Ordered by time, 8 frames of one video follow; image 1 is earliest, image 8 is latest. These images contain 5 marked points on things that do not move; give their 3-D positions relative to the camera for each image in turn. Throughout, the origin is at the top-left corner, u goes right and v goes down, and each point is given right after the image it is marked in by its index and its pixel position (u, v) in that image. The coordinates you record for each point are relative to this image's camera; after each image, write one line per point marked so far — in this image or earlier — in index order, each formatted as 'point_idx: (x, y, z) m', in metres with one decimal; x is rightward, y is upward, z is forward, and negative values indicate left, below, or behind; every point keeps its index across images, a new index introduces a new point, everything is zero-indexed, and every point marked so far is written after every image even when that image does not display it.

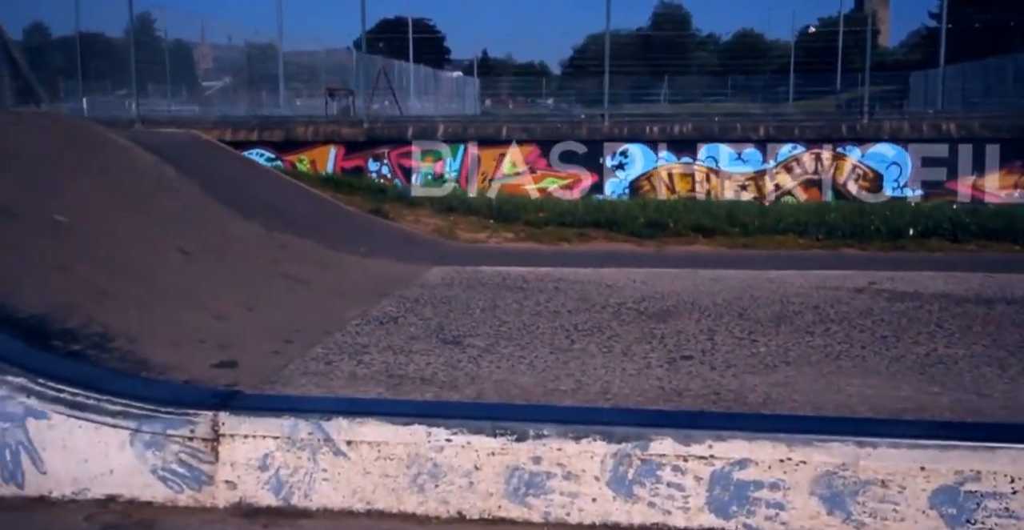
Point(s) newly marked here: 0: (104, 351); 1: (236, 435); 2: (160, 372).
0: (-2.2, -0.5, +4.7) m
1: (-1.3, -0.8, +4.2) m
2: (-1.8, -0.6, +4.6) m
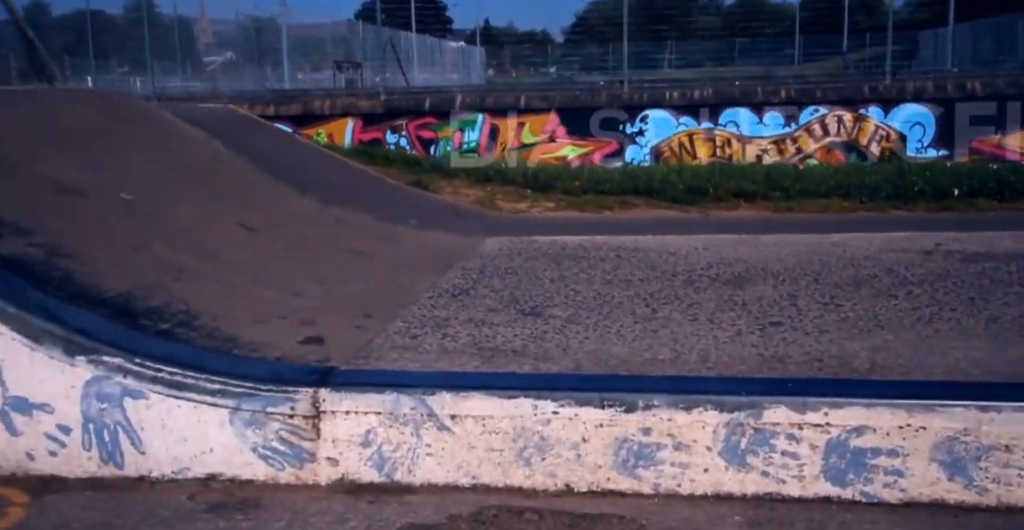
0: (-1.7, -0.3, +4.6) m
1: (-0.8, -0.7, +4.1) m
2: (-1.3, -0.4, +4.6) m
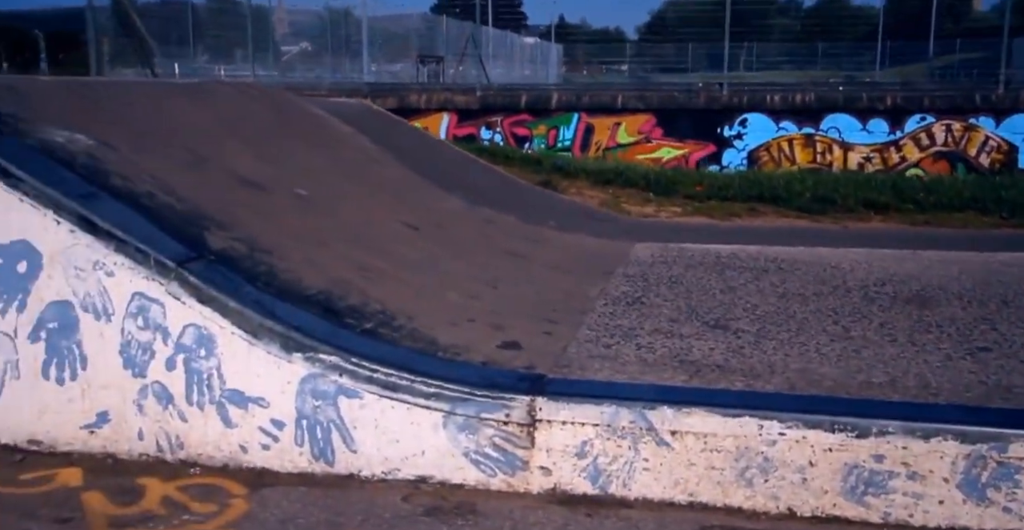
0: (-0.6, -0.3, +4.6) m
1: (+0.2, -0.7, +4.1) m
2: (-0.3, -0.4, +4.5) m
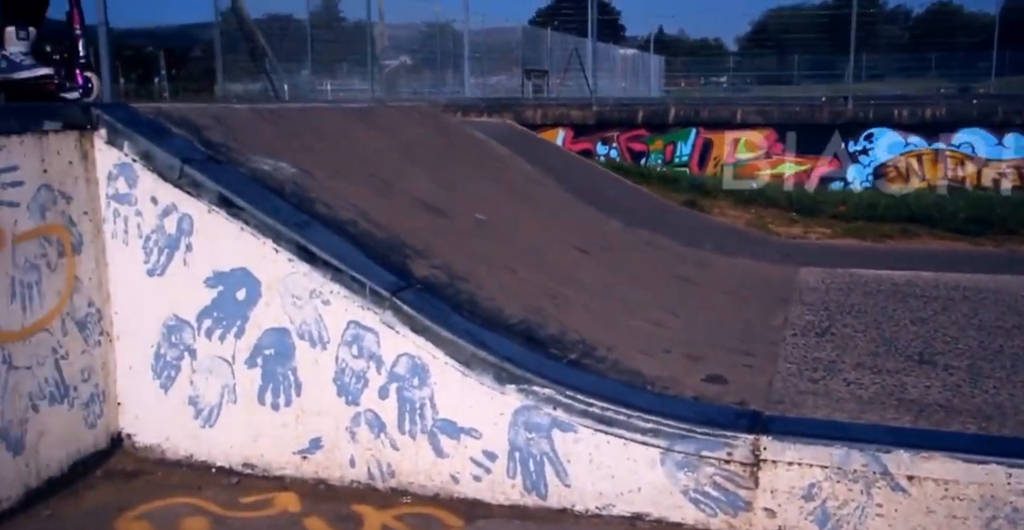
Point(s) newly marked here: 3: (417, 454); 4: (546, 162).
0: (+0.4, -0.5, +4.6) m
1: (+1.2, -0.9, +3.9) m
2: (+0.7, -0.6, +4.4) m
3: (-0.5, -0.9, +4.3) m
4: (+0.3, +1.0, +8.5) m
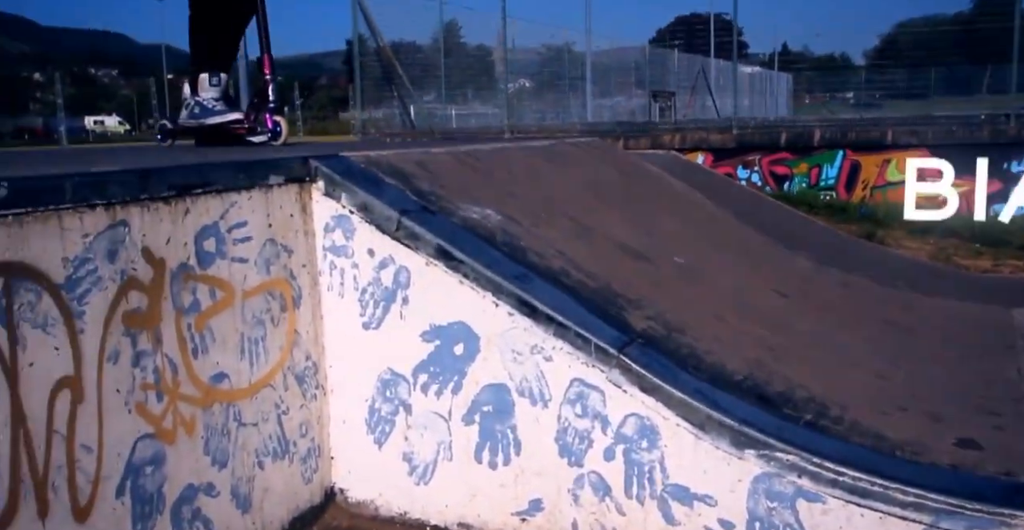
0: (+1.5, -0.7, +4.2) m
1: (+2.2, -1.1, +3.5) m
2: (+1.8, -0.9, +4.1) m
3: (+0.6, -1.2, +4.1) m
4: (+1.9, +0.6, +8.2) m
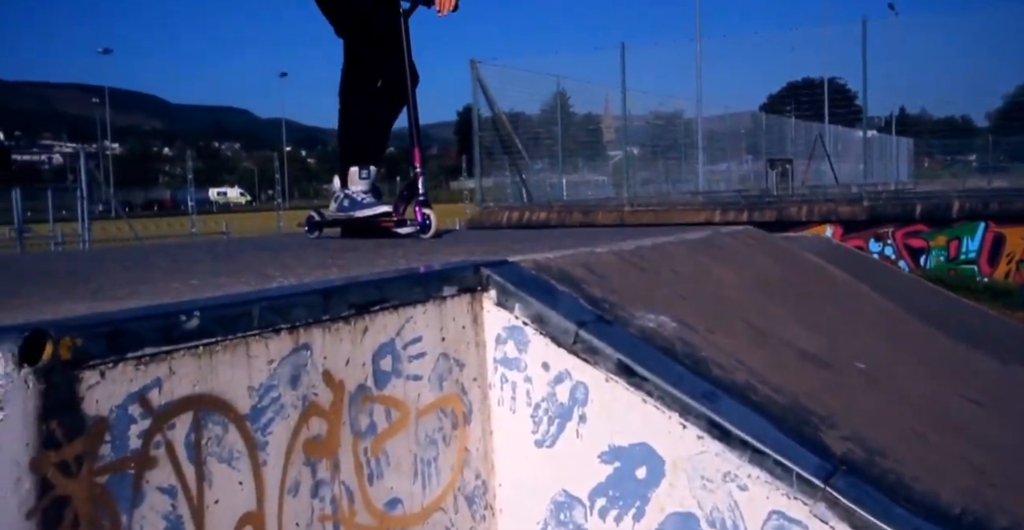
0: (+2.3, -1.3, +3.7) m
1: (+2.9, -1.6, +2.8) m
2: (+2.6, -1.4, +3.4) m
3: (+1.4, -1.7, +3.6) m
4: (+3.2, -0.2, +7.6) m
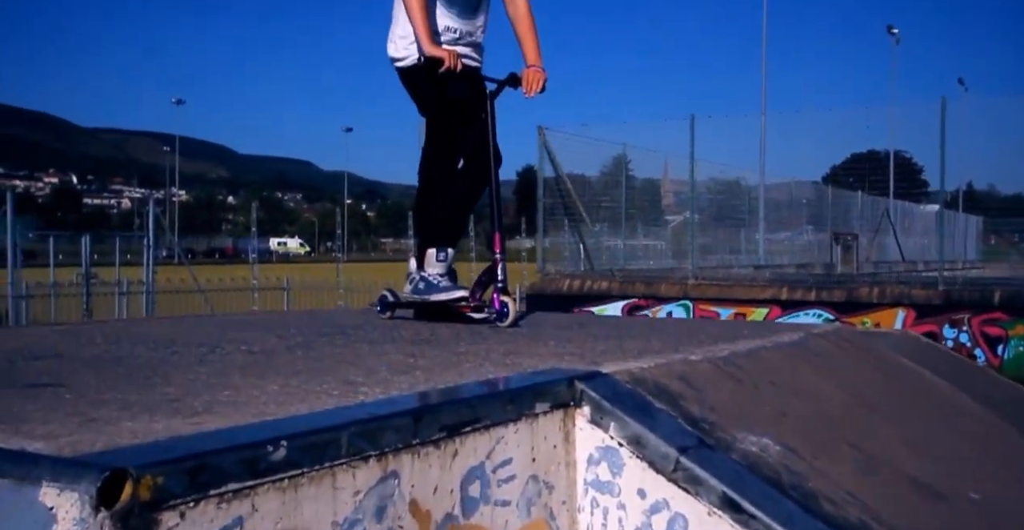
0: (+2.7, -1.8, +3.2) m
1: (+3.2, -2.1, +2.2) m
2: (+2.9, -1.9, +2.9) m
3: (+1.7, -2.2, +3.1) m
4: (+3.8, -1.0, +7.1) m
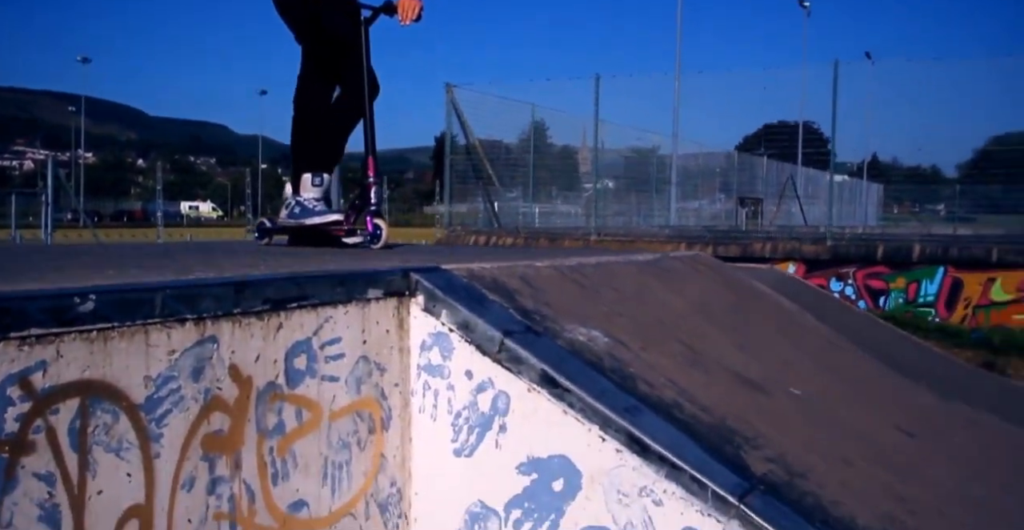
0: (+2.0, -1.4, +3.6) m
1: (+2.5, -1.7, +2.8) m
2: (+2.2, -1.5, +3.4) m
3: (+1.0, -1.7, +3.5) m
4: (+2.7, -0.5, +7.6) m
